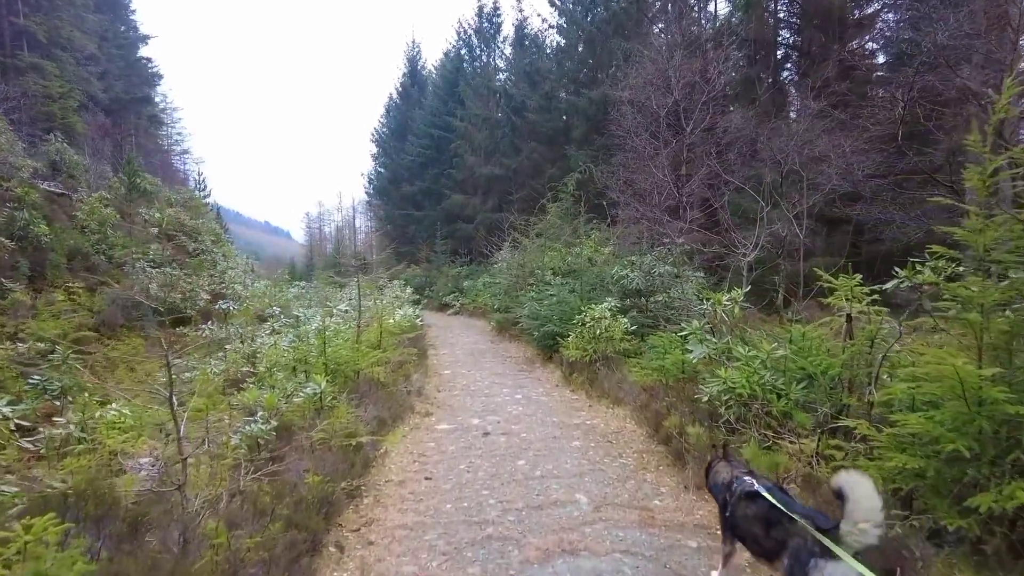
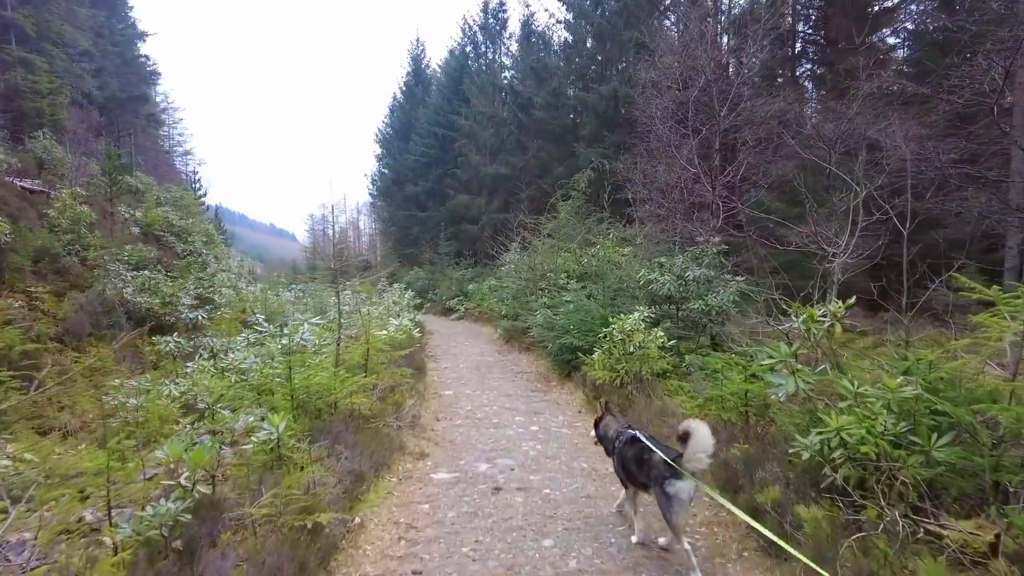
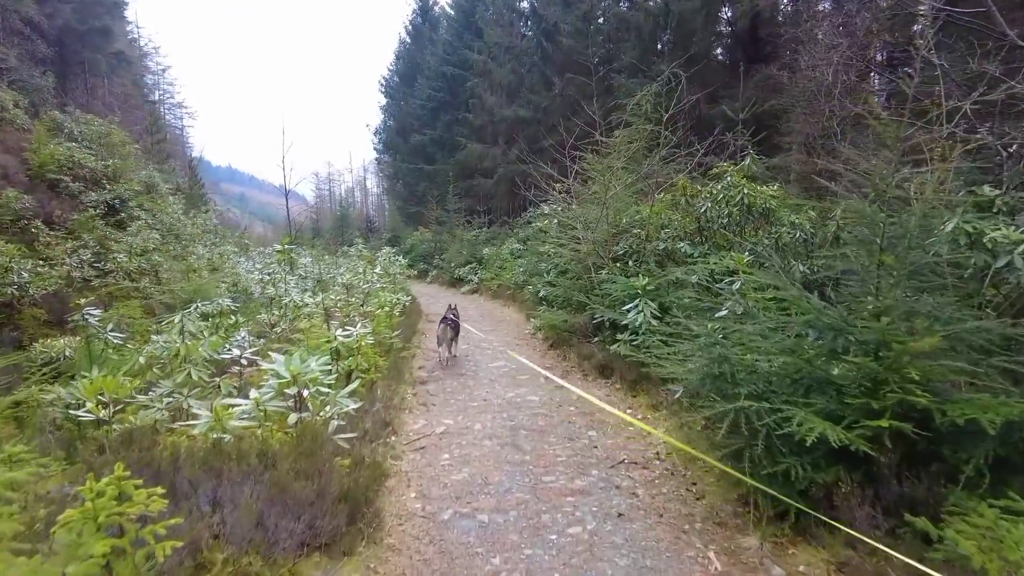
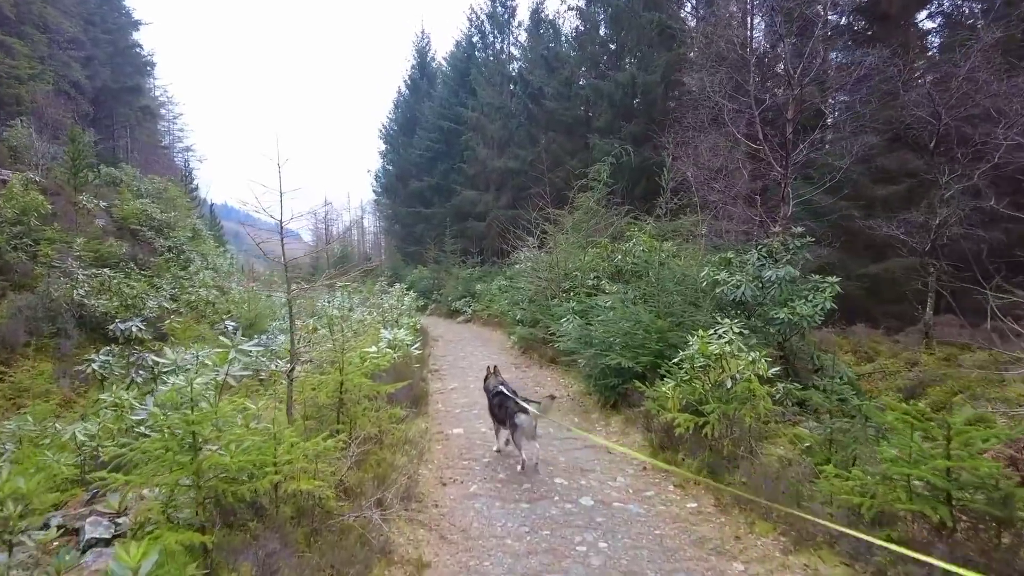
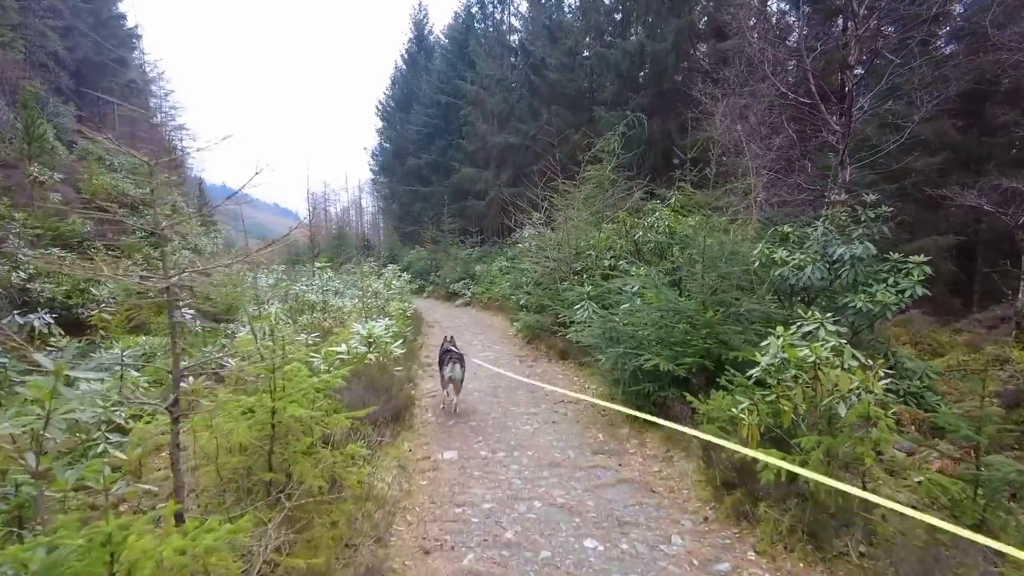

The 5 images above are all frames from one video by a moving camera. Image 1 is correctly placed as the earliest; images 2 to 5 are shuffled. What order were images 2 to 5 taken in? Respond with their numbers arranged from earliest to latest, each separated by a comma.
2, 4, 5, 3
